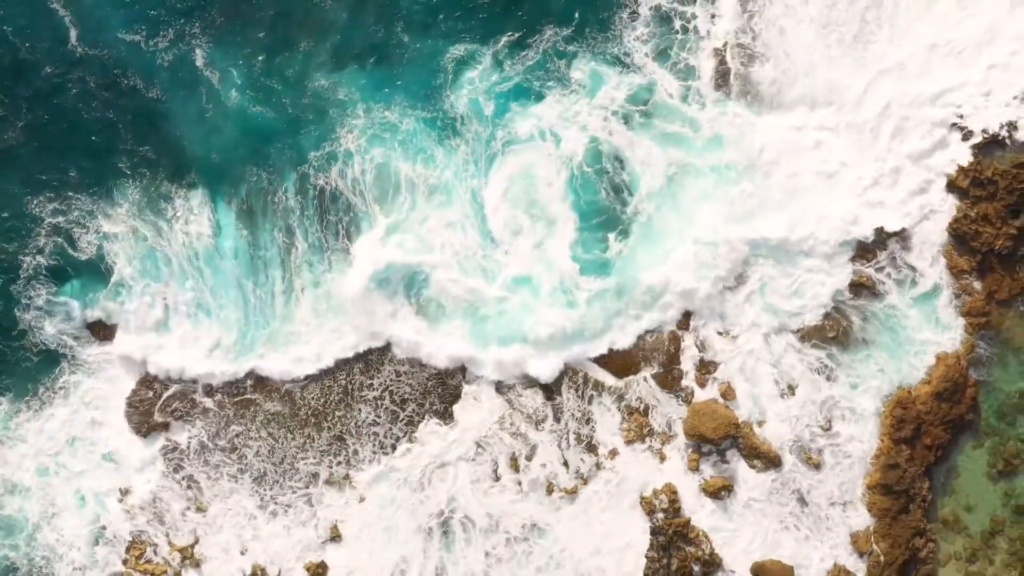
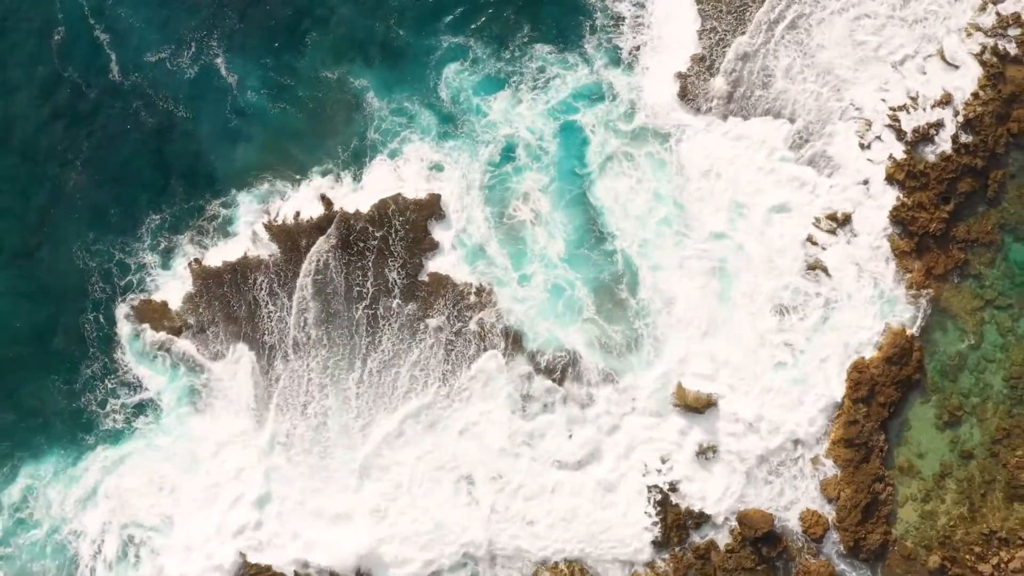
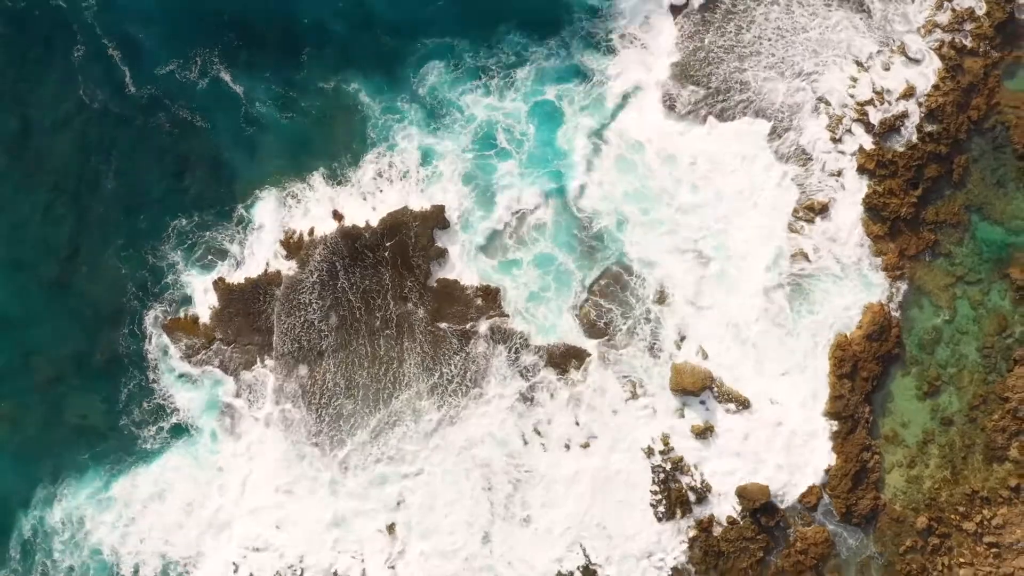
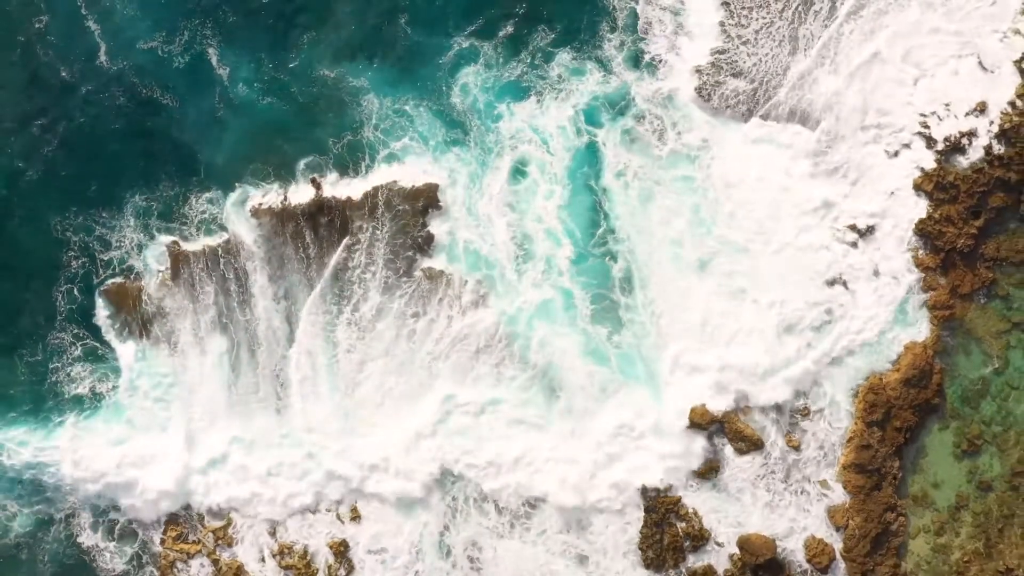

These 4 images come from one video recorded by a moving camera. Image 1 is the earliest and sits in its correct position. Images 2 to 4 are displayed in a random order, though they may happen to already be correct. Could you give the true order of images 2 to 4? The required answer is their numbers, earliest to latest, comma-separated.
4, 2, 3
